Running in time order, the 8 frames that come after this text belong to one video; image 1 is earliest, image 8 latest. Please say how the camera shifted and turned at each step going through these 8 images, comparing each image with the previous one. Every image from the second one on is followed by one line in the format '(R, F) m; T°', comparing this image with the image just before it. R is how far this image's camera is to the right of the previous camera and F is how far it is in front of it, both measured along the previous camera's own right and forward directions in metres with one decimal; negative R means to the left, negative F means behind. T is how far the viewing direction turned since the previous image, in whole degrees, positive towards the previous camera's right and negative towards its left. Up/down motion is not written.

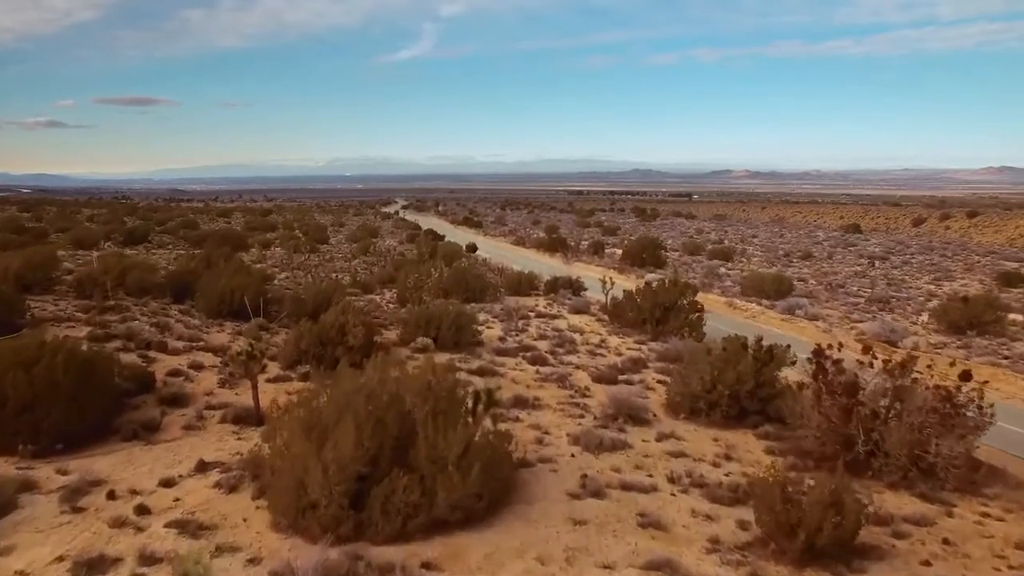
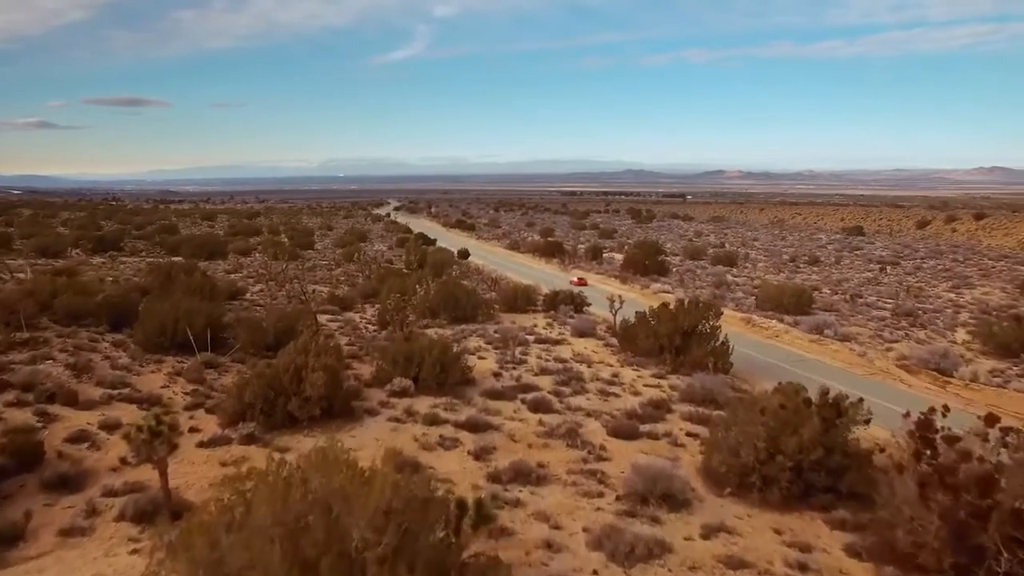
(0.0, +2.4) m; 0°
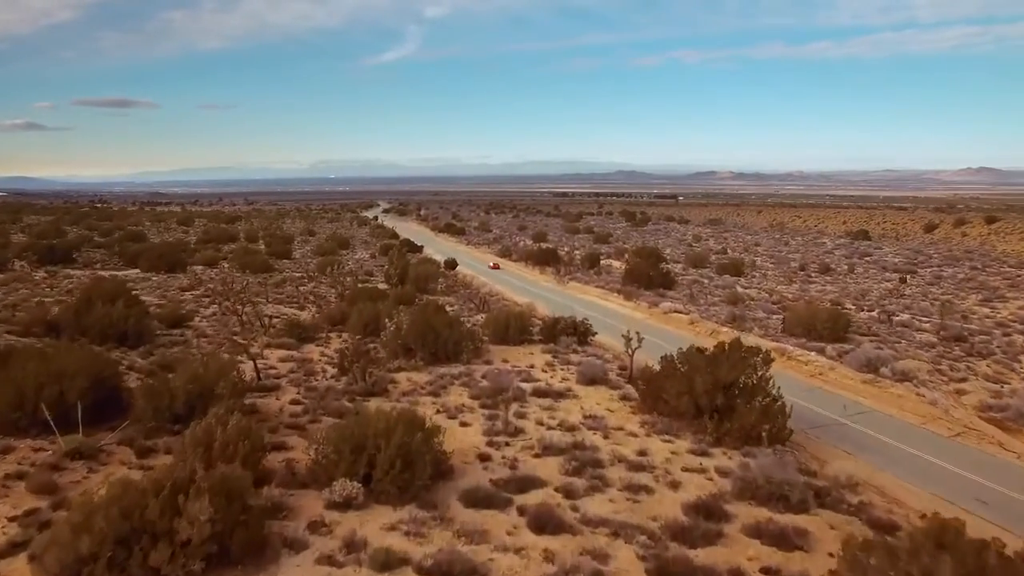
(0.0, +3.4) m; +1°
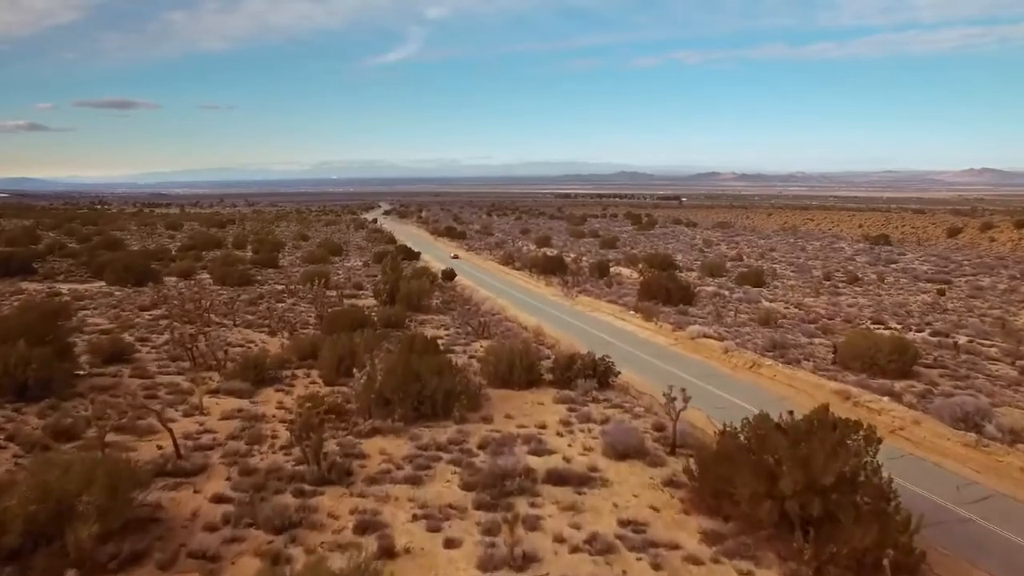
(-0.1, +3.4) m; 0°
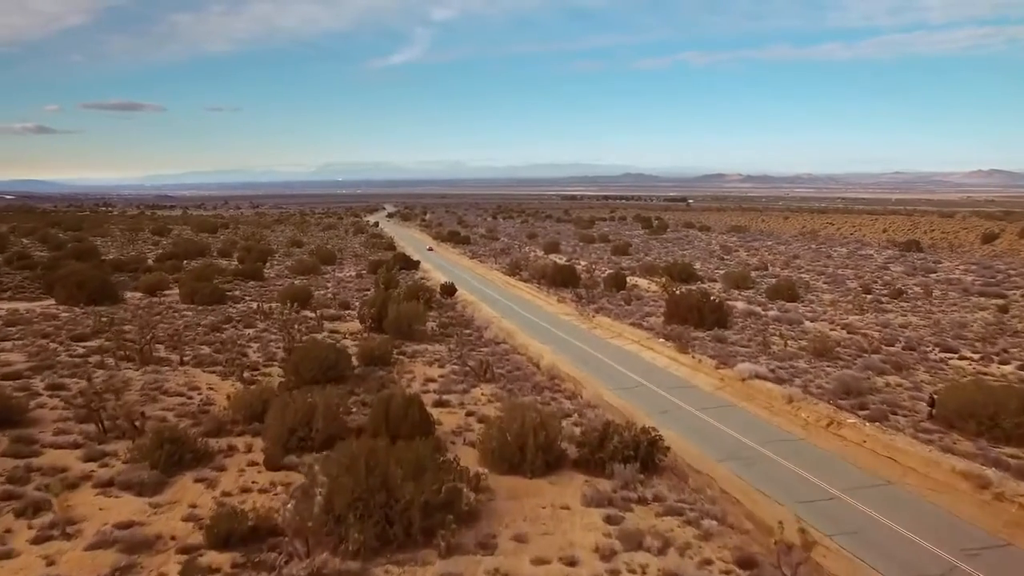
(-0.1, +4.1) m; 0°
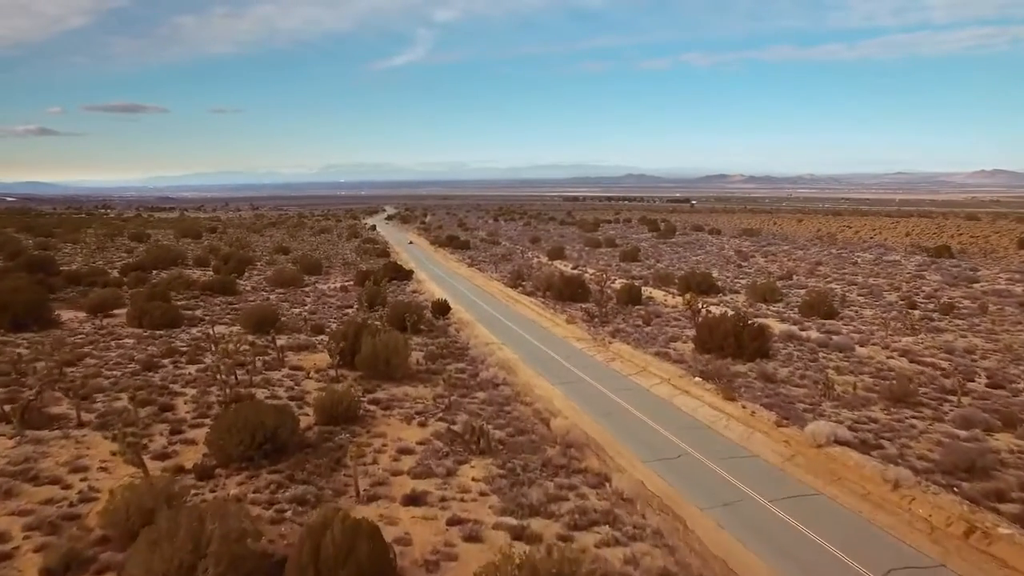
(0.0, +4.4) m; 0°
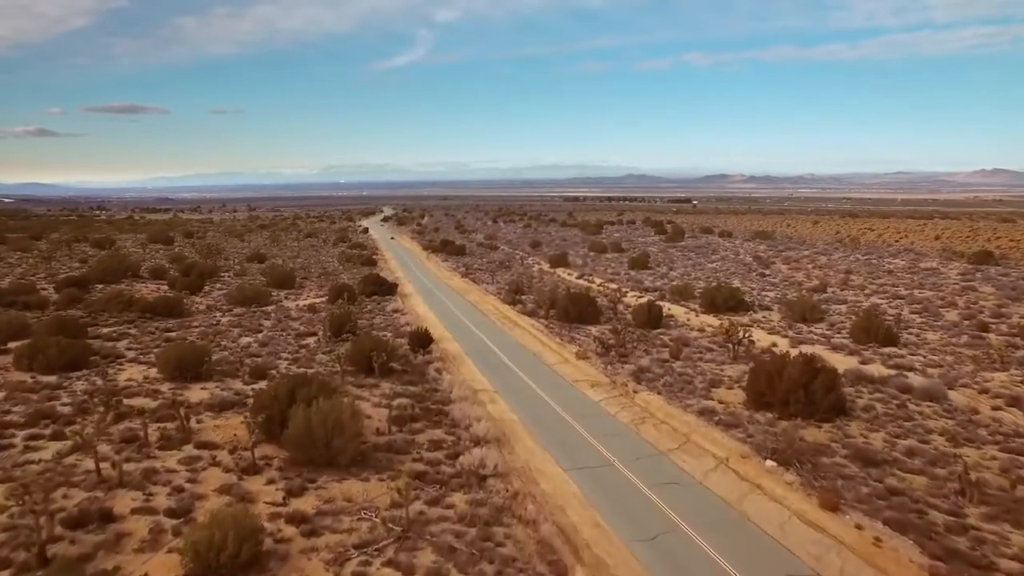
(+0.1, +5.7) m; 0°
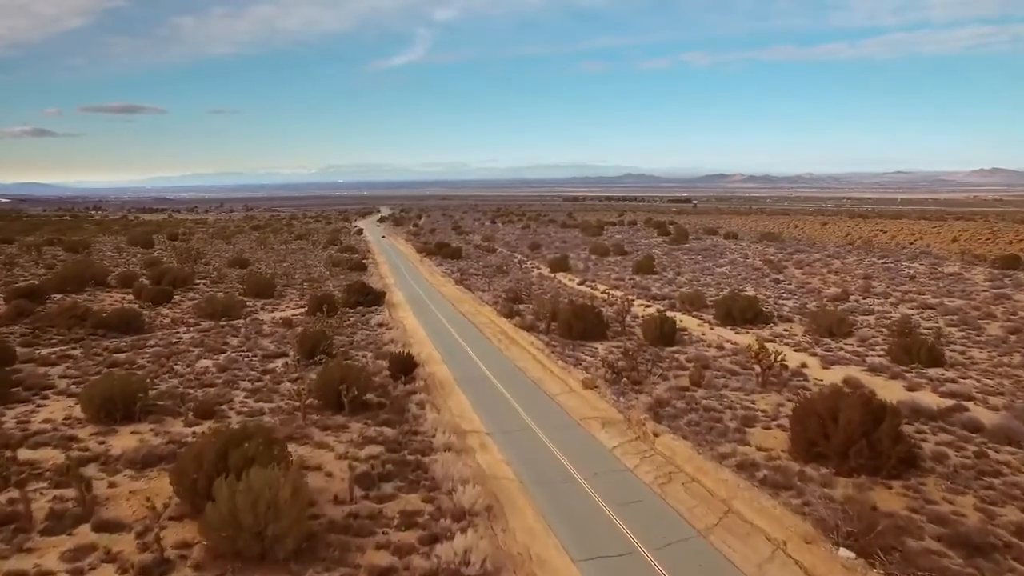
(+0.1, +3.3) m; 0°
